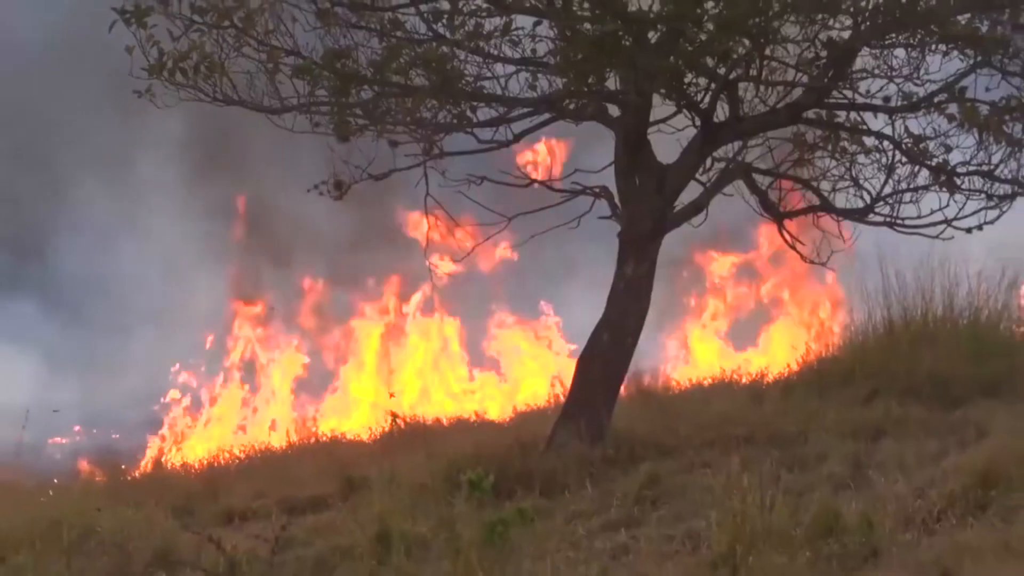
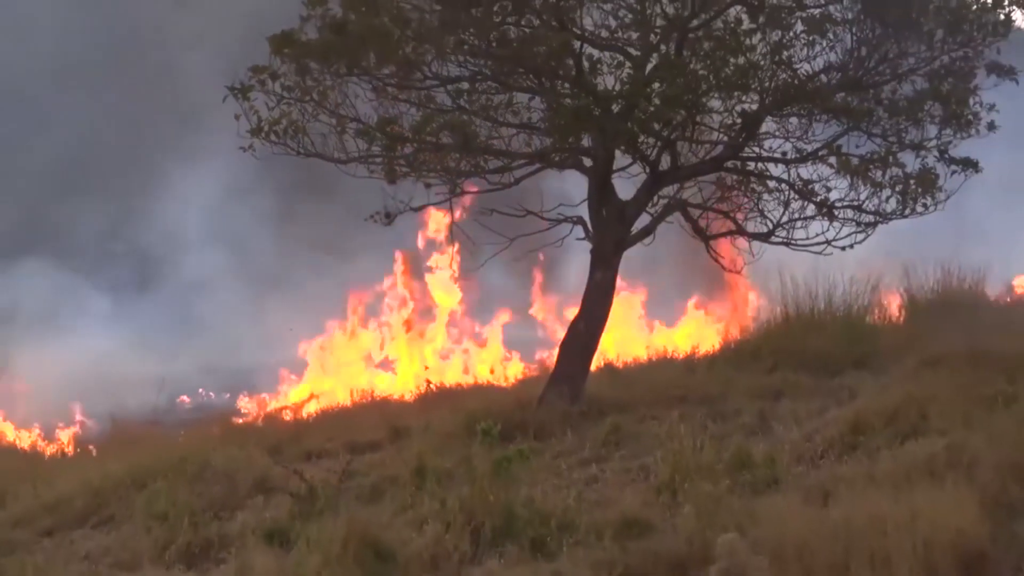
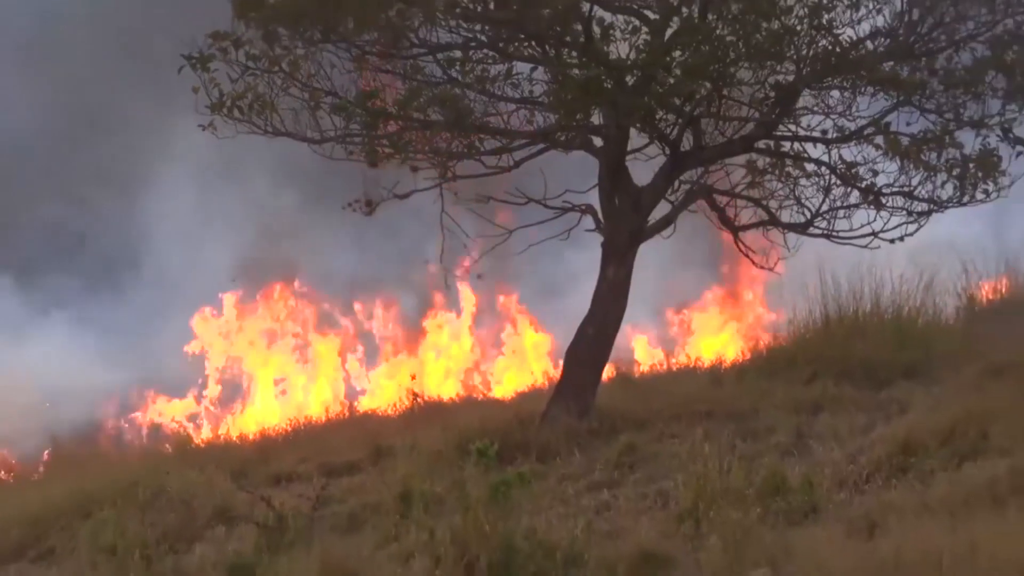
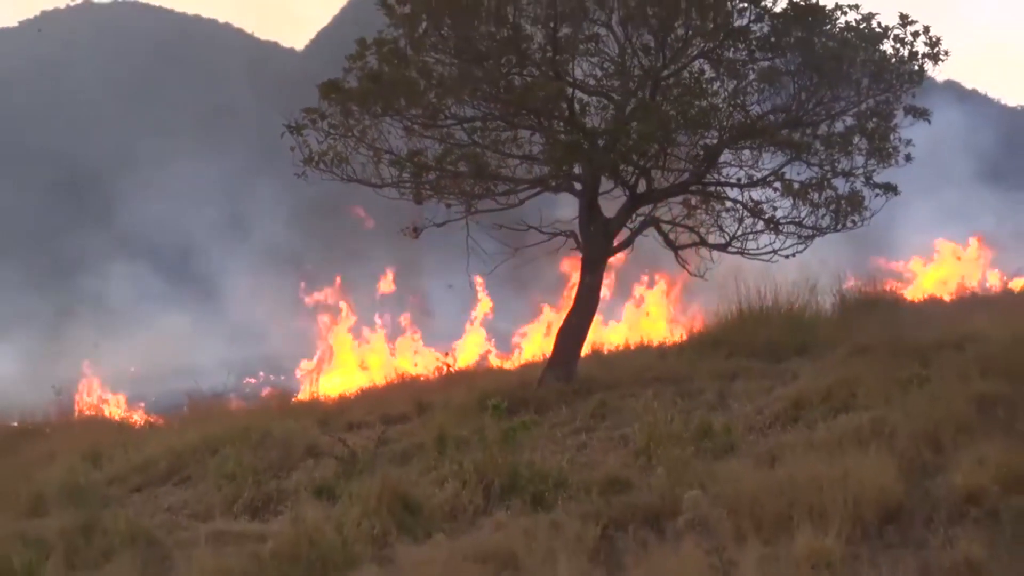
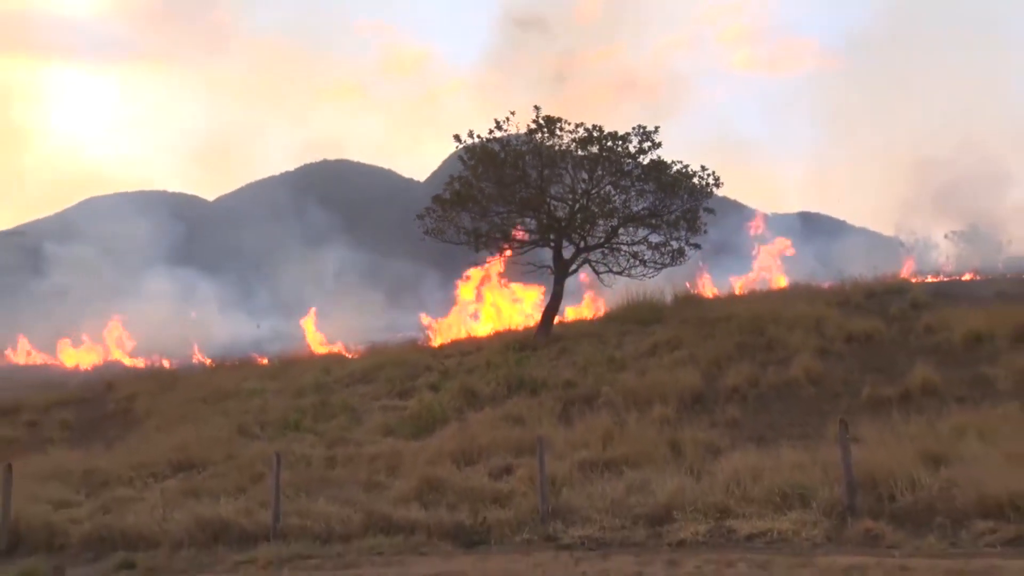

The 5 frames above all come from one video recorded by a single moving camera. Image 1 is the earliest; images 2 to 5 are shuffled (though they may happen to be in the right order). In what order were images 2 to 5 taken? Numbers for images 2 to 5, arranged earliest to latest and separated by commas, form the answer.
3, 2, 4, 5
